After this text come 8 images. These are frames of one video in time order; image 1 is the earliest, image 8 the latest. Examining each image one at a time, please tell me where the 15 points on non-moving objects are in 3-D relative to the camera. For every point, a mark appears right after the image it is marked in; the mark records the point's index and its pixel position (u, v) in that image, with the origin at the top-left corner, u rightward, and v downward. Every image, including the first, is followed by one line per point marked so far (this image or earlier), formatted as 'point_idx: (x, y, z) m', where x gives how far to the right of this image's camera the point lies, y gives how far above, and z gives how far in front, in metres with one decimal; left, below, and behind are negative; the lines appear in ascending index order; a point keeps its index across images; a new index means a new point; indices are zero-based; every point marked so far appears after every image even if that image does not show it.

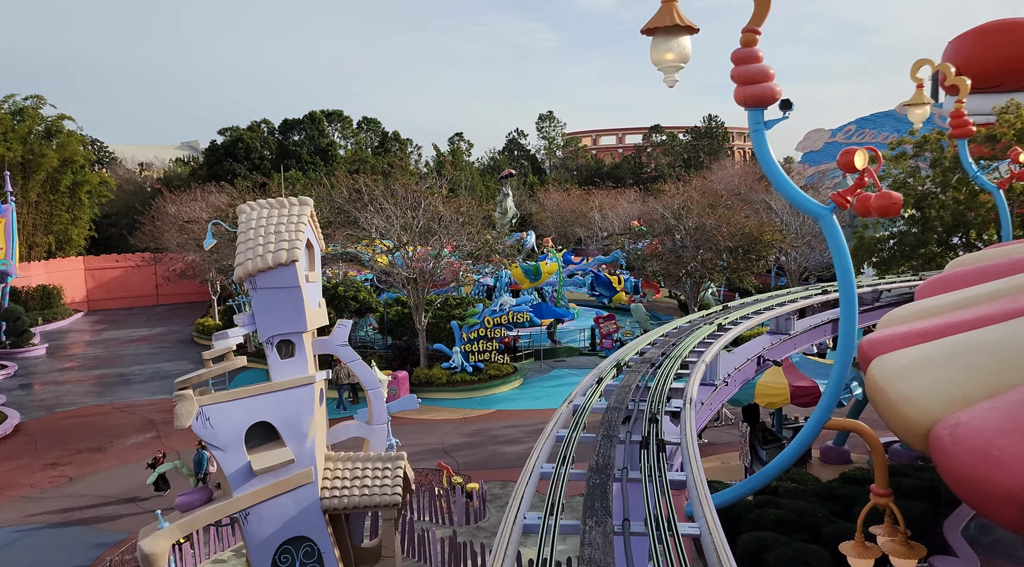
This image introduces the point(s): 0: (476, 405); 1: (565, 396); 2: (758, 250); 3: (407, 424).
0: (-0.9, -3.0, +18.4) m
1: (+1.3, -2.8, +19.0) m
2: (+6.6, +0.9, +20.1) m
3: (-2.4, -3.2, +17.0) m
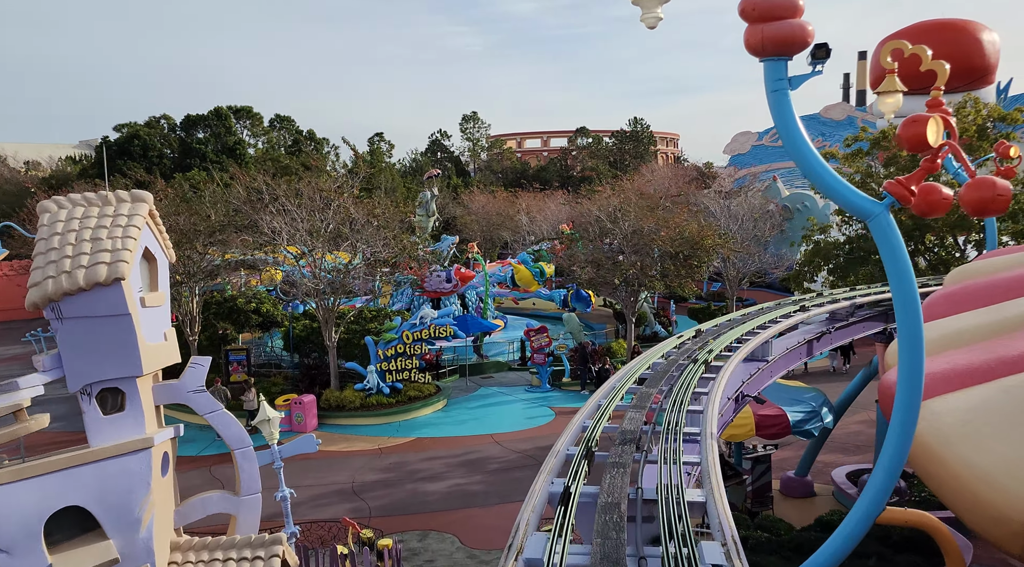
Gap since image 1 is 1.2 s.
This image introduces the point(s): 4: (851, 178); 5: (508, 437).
0: (-2.6, -3.2, +16.3) m
1: (-0.4, -3.1, +17.1) m
2: (+4.6, +0.7, +18.7) m
3: (-3.9, -3.4, +14.7) m
4: (+6.5, +2.0, +14.3) m
5: (-0.1, -3.2, +15.4) m
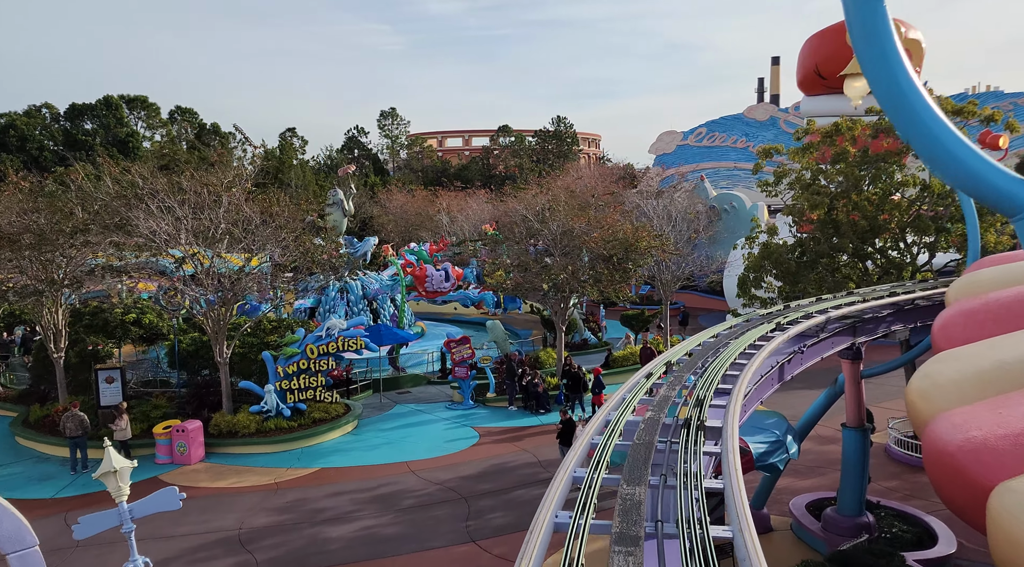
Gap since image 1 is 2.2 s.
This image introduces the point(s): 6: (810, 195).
0: (-4.1, -3.4, +14.3) m
1: (-2.1, -3.2, +15.2) m
2: (+2.8, +0.6, +17.4) m
3: (-5.3, -3.6, +12.5) m
4: (+5.1, +1.9, +13.2) m
5: (-1.6, -3.3, +13.6) m
6: (+5.1, +1.5, +12.6) m
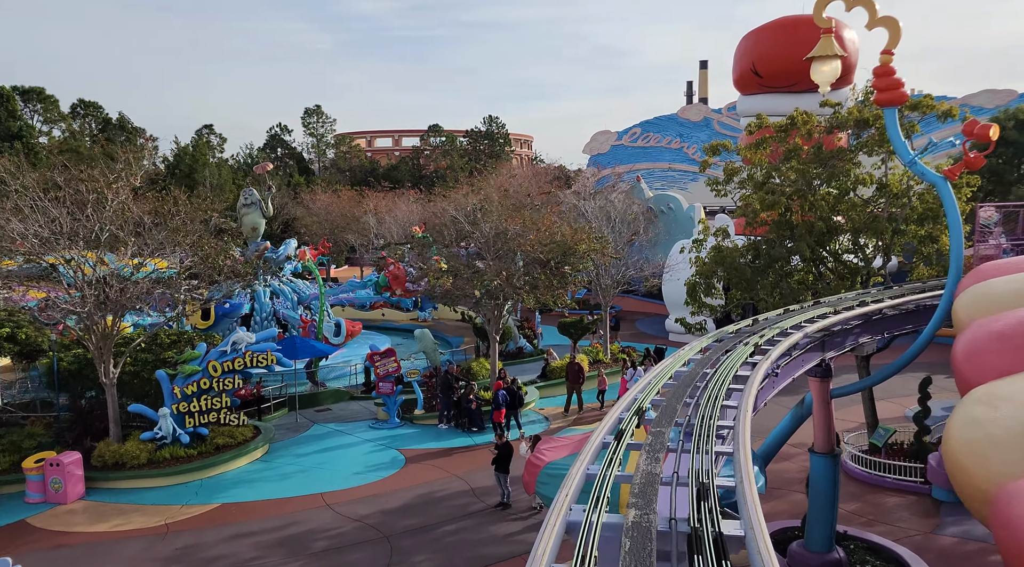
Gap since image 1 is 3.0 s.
0: (-5.3, -3.5, +12.5) m
1: (-3.4, -3.4, +13.7) m
2: (+1.2, +0.5, +16.2) m
3: (-6.3, -3.8, +10.7) m
4: (+3.9, +1.8, +12.2) m
5: (-2.7, -3.4, +12.1) m
6: (+4.0, +1.4, +11.7) m
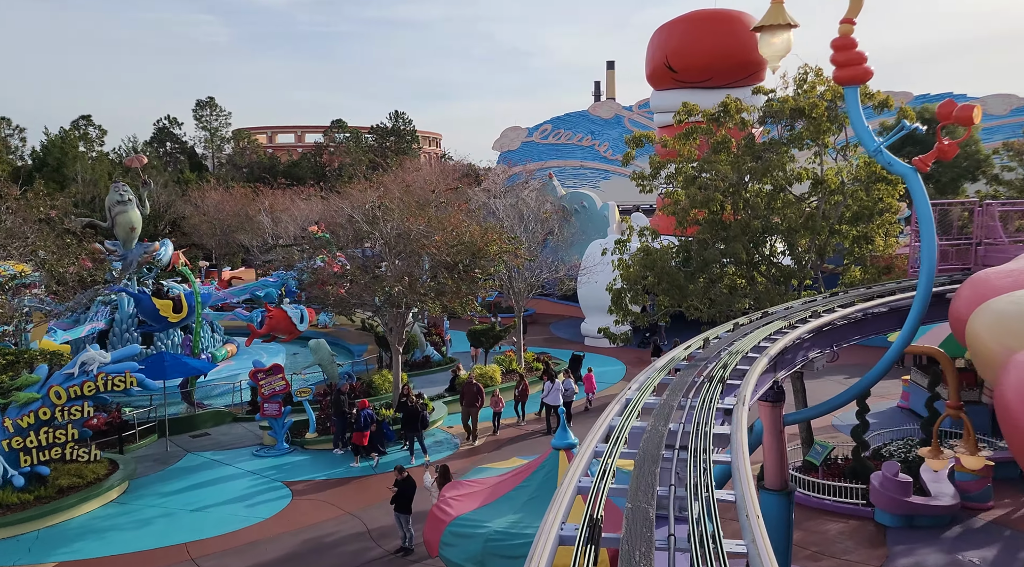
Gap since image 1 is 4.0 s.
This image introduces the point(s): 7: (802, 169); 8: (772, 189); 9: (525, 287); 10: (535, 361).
0: (-6.7, -3.7, +10.3) m
1: (-4.9, -3.5, +11.6) m
2: (-0.6, +0.4, +14.8) m
3: (-7.5, -3.9, +8.3) m
4: (+2.5, +1.7, +11.1) m
5: (-4.0, -3.6, +10.1) m
6: (+2.6, +1.3, +10.6) m
7: (+4.1, +1.6, +10.7) m
8: (+3.7, +1.4, +10.6) m
9: (+0.3, -0.1, +18.1) m
10: (+0.6, -1.9, +18.6) m
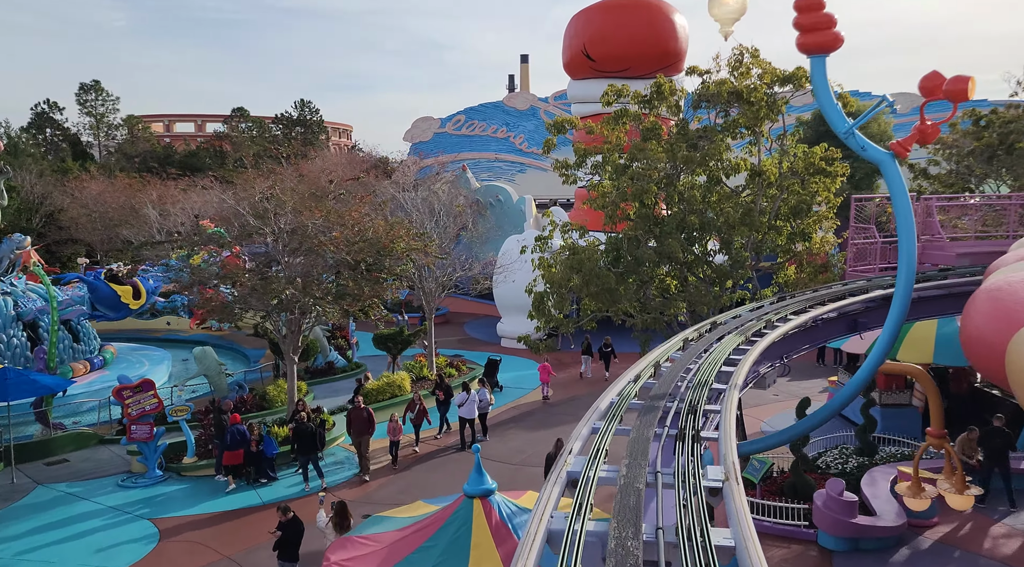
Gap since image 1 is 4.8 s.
0: (-7.7, -3.7, +8.1) m
1: (-6.1, -3.6, +9.7) m
2: (-2.3, +0.3, +13.3) m
3: (-8.3, -4.0, +6.1) m
4: (+1.3, +1.7, +9.9) m
5: (-5.1, -3.6, +8.3) m
6: (+1.4, +1.3, +9.5) m
7: (+2.9, +1.6, +9.7) m
8: (+2.5, +1.3, +9.6) m
9: (-1.7, -0.1, +16.7) m
10: (-1.5, -1.9, +17.3) m
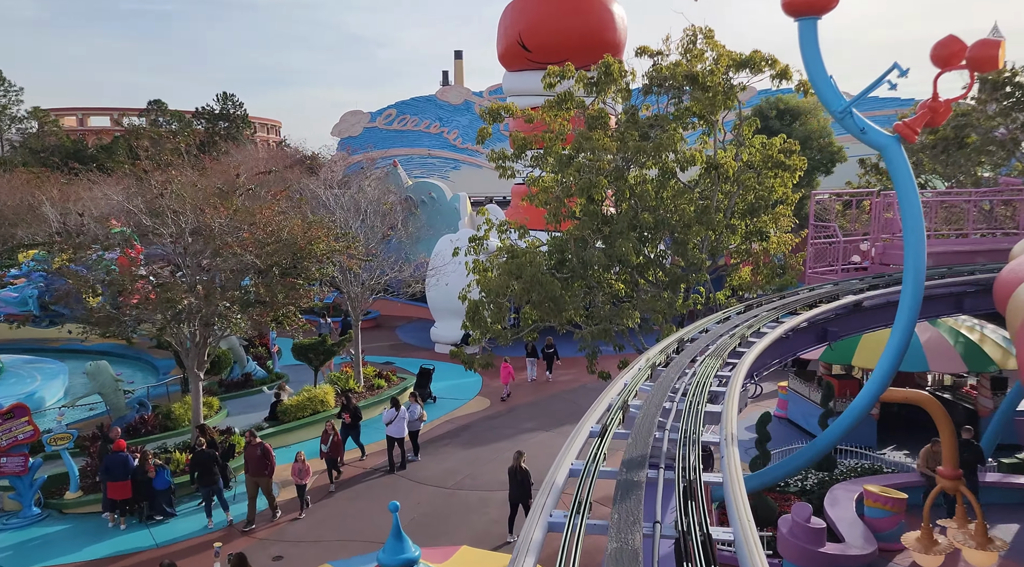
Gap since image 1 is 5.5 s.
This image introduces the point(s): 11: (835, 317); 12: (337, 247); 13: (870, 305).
0: (-8.3, -3.9, +6.3) m
1: (-6.8, -3.7, +8.0) m
2: (-3.3, +0.2, +11.9) m
3: (-8.7, -4.2, +4.3) m
4: (+0.4, +1.6, +8.9) m
5: (-5.7, -3.8, +6.7) m
6: (+0.7, +1.2, +8.4) m
7: (+2.1, +1.6, +8.8) m
8: (+1.7, +1.3, +8.6) m
9: (-3.1, -0.1, +15.4) m
10: (-2.9, -2.0, +15.9) m
11: (+3.3, -0.3, +7.7) m
12: (-3.0, +0.6, +12.9) m
13: (+3.8, -0.2, +7.9) m
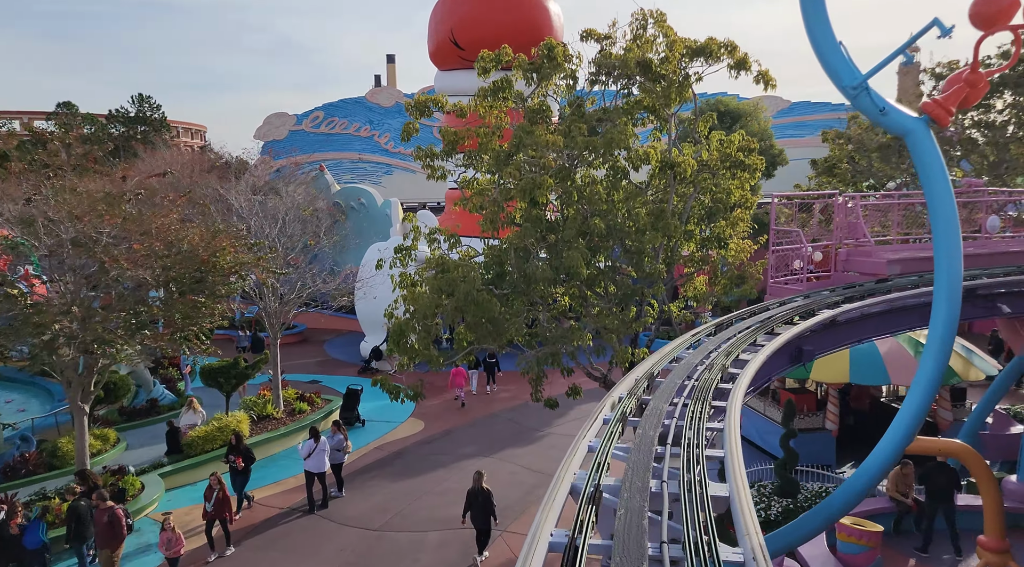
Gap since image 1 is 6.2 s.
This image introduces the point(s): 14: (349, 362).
0: (-8.7, -4.1, +4.4) m
1: (-7.4, -3.9, +6.3) m
2: (-4.3, 0.0, +10.4) m
3: (-8.9, -4.4, +2.4) m
4: (-0.3, +1.5, +7.8) m
5: (-6.2, -4.0, +5.1) m
6: (0.0, +1.1, +7.3) m
7: (+1.4, +1.4, +7.8) m
8: (+1.0, +1.1, +7.6) m
9: (-4.3, -0.4, +13.9) m
10: (-4.1, -2.2, +14.5) m
11: (+2.7, -0.5, +6.8) m
12: (-4.0, +0.4, +11.5) m
13: (+3.1, -0.3, +7.1) m
14: (-4.2, -2.0, +19.1) m
